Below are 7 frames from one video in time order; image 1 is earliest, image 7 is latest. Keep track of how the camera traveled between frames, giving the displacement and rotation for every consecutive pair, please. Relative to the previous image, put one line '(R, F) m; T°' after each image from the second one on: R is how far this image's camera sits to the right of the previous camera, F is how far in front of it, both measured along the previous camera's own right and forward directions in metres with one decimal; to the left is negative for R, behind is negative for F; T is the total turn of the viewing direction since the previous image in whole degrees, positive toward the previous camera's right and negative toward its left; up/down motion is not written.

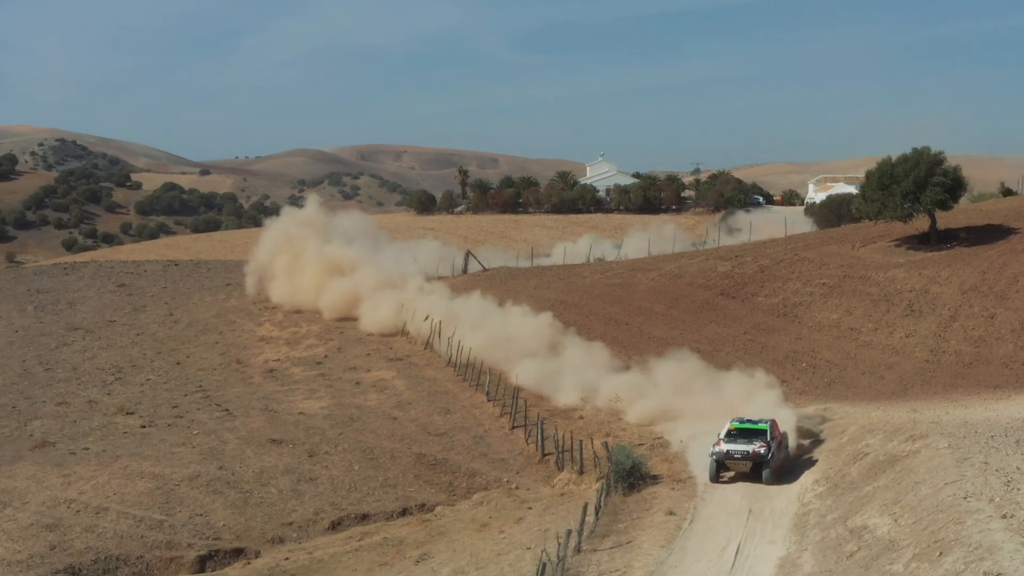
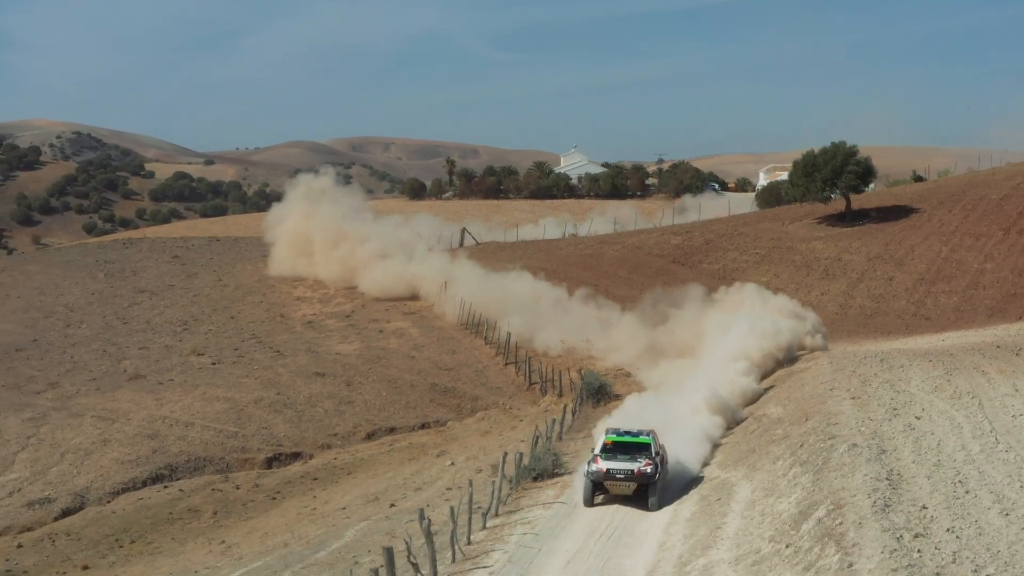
(-0.4, -6.3) m; +1°
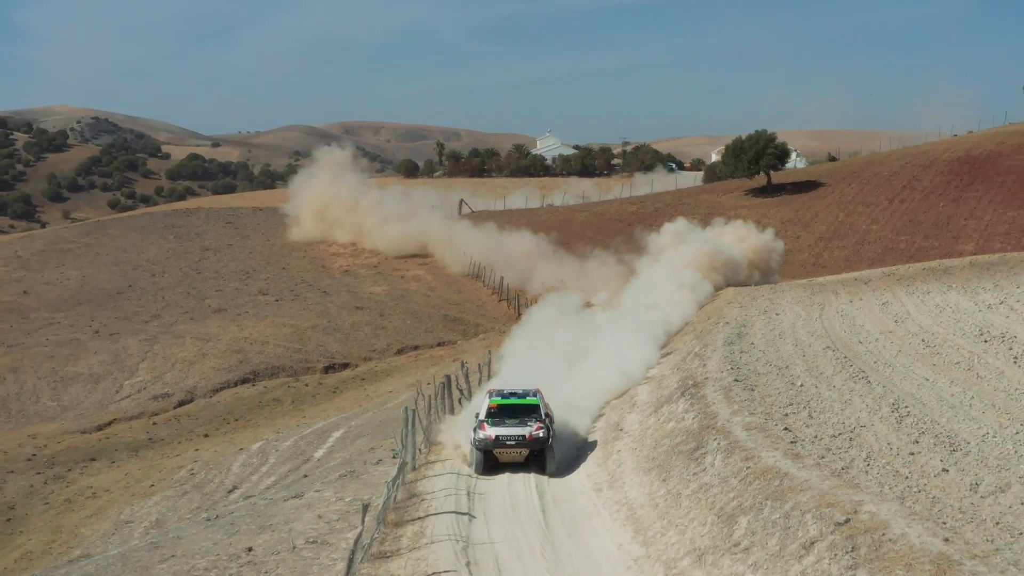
(-0.6, -9.4) m; +1°
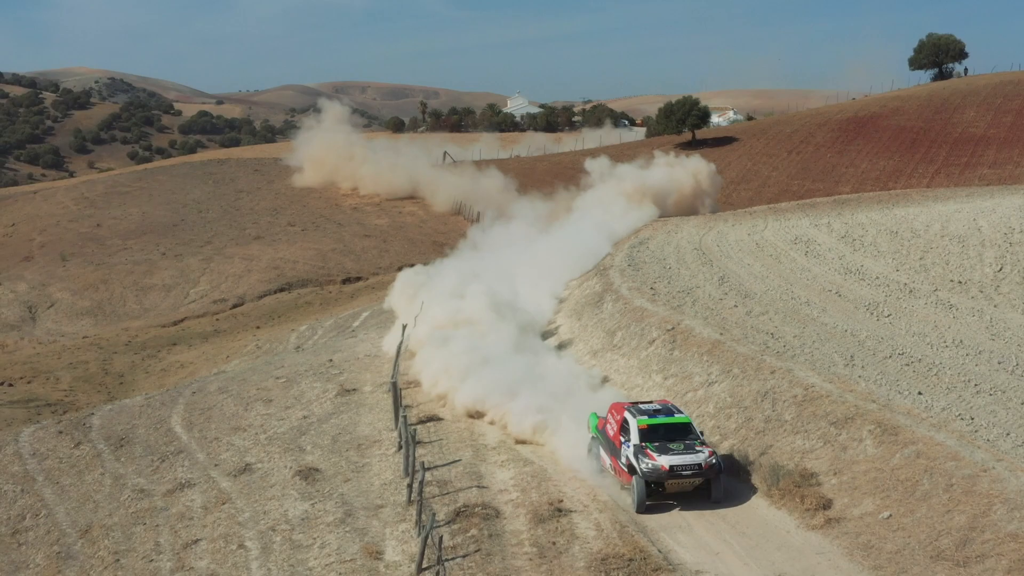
(0.0, -10.7) m; +1°
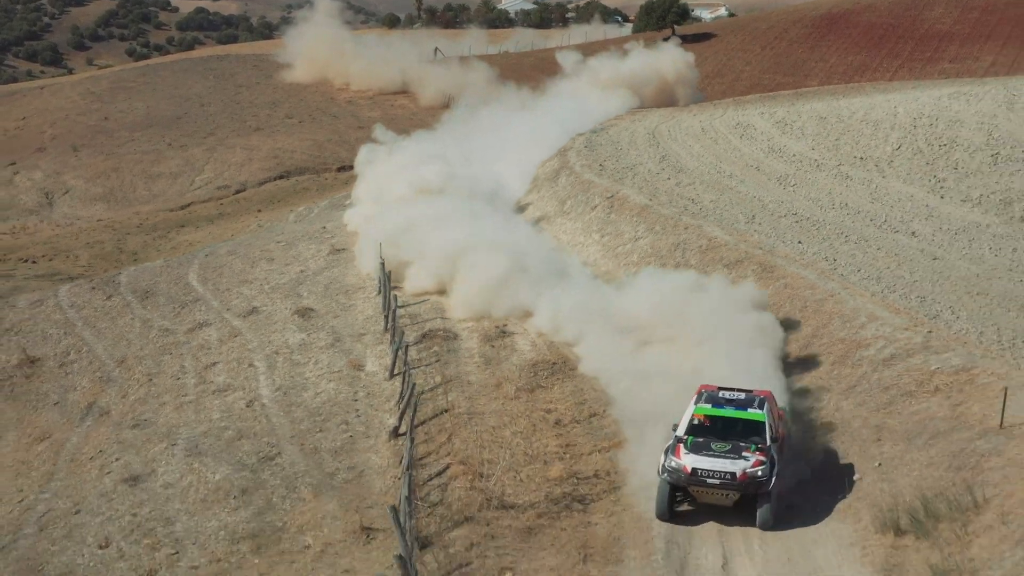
(+0.7, -4.6) m; 0°
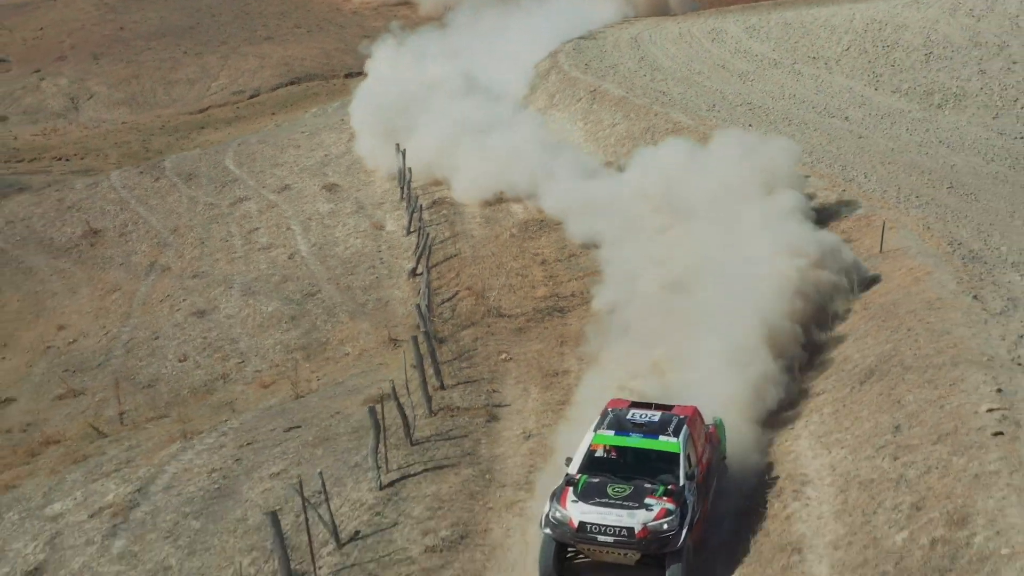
(0.0, -4.6) m; 0°
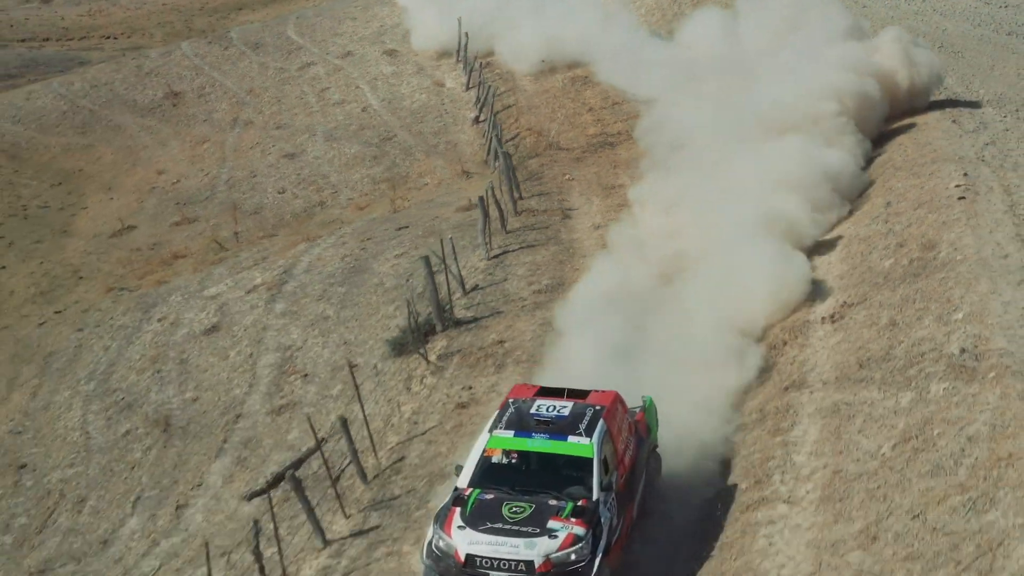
(-1.0, -4.0) m; 0°
